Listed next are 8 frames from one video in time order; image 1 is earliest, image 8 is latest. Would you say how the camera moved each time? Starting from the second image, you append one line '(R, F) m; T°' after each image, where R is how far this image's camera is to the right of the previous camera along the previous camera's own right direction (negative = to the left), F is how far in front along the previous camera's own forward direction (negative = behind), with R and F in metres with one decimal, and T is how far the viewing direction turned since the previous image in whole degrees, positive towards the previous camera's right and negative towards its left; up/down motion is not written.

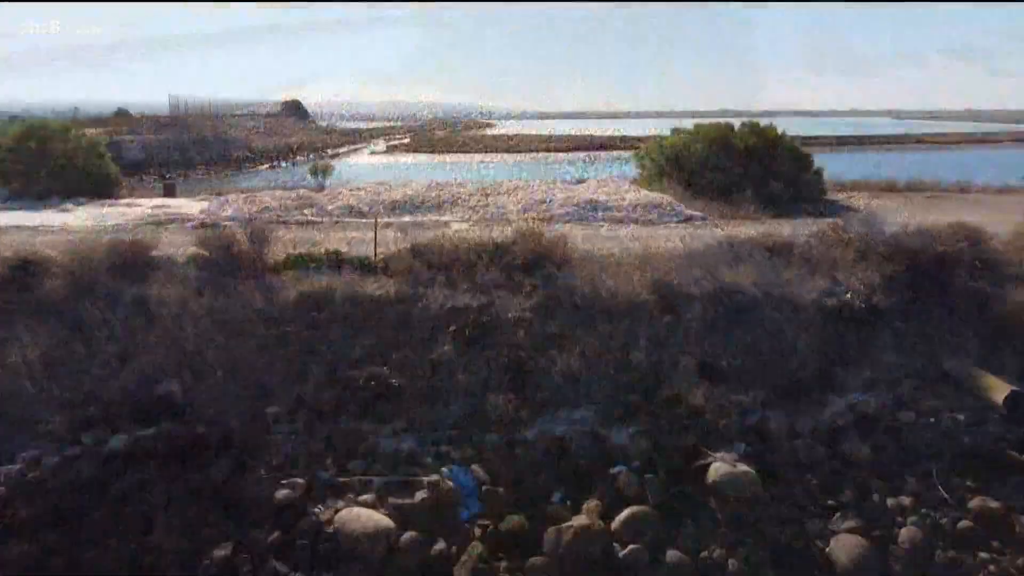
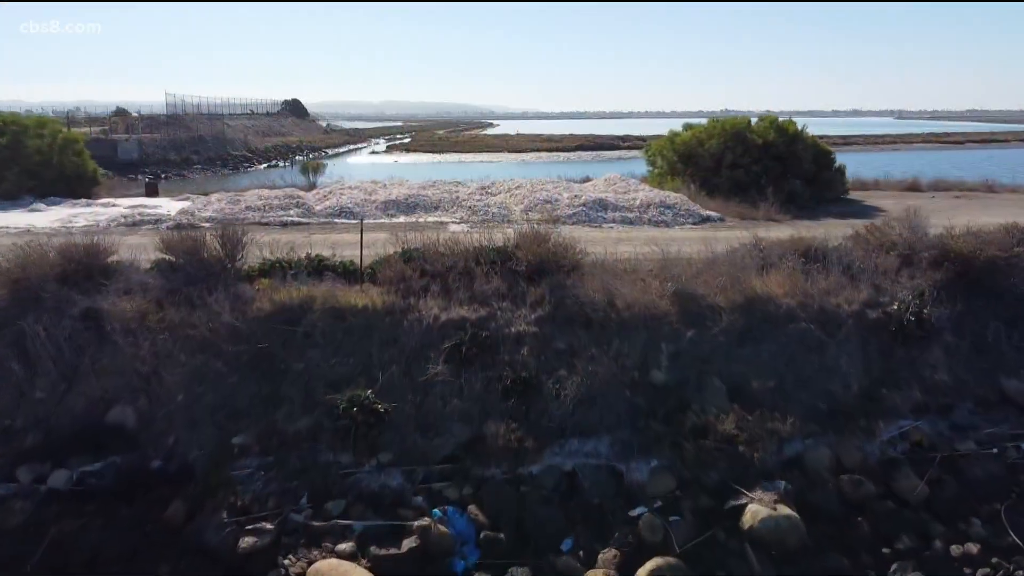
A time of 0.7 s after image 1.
(0.0, +1.5) m; 0°
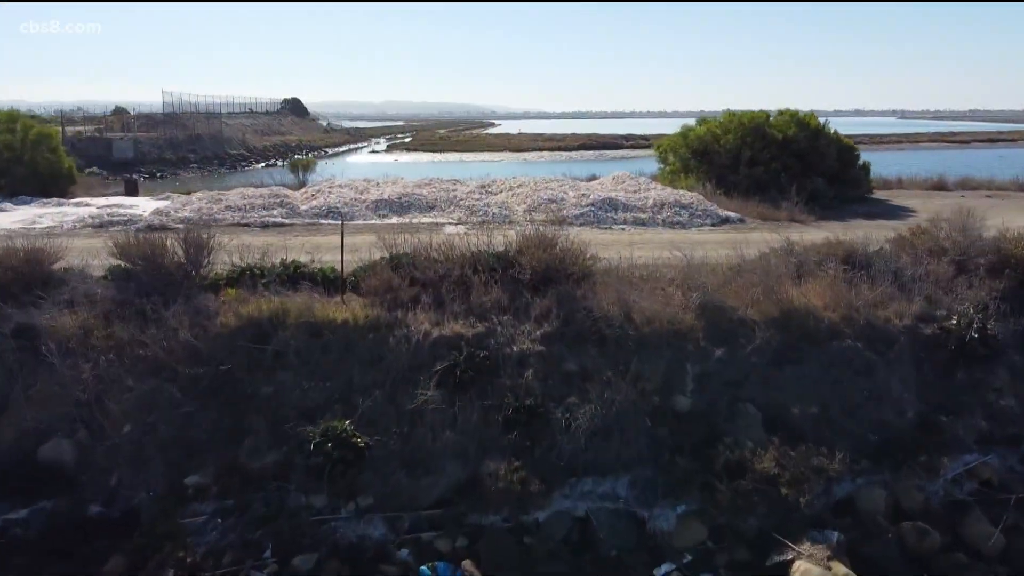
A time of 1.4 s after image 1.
(0.0, +1.5) m; 0°
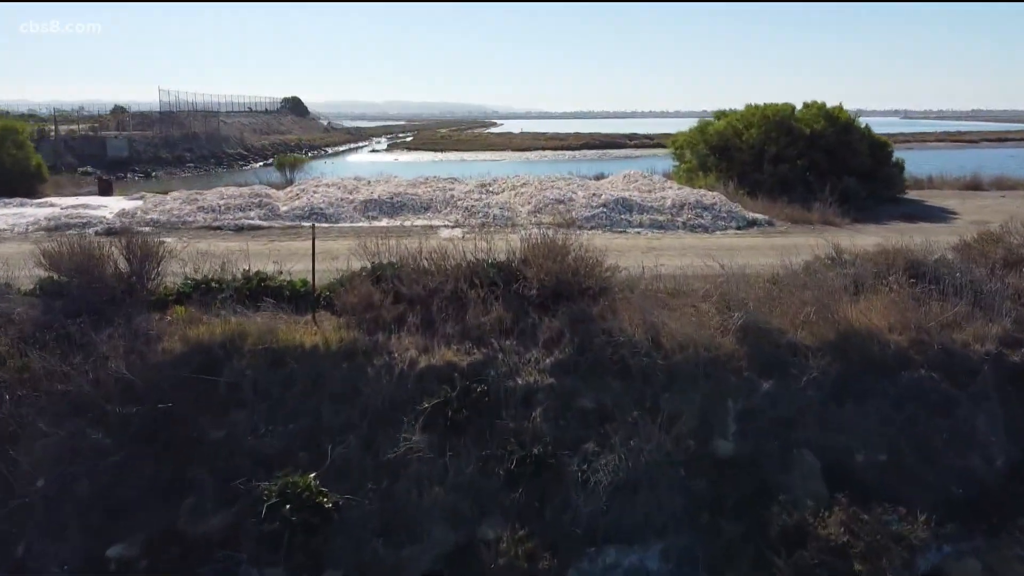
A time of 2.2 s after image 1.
(0.0, +1.7) m; 0°
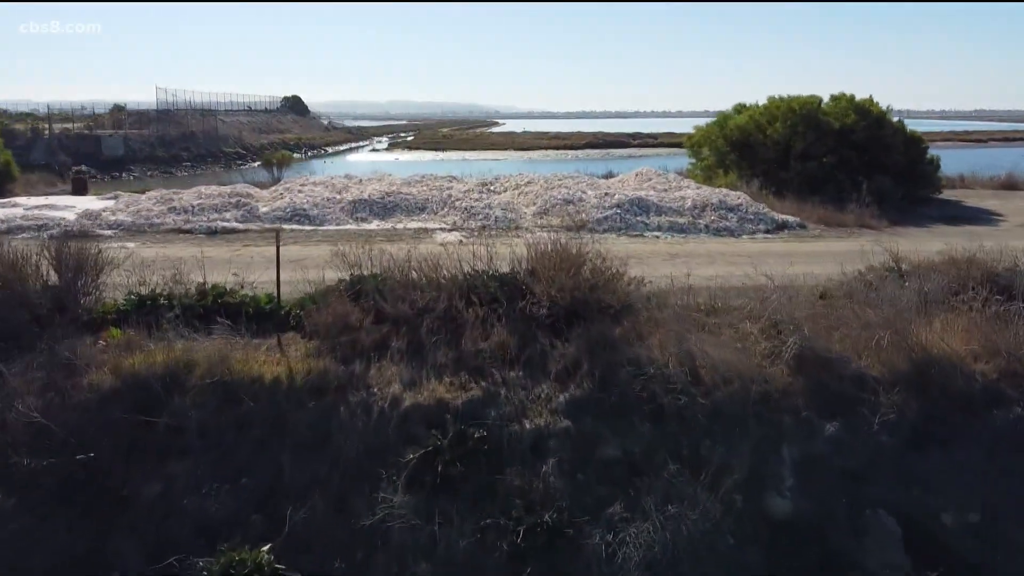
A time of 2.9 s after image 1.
(0.0, +1.5) m; 0°
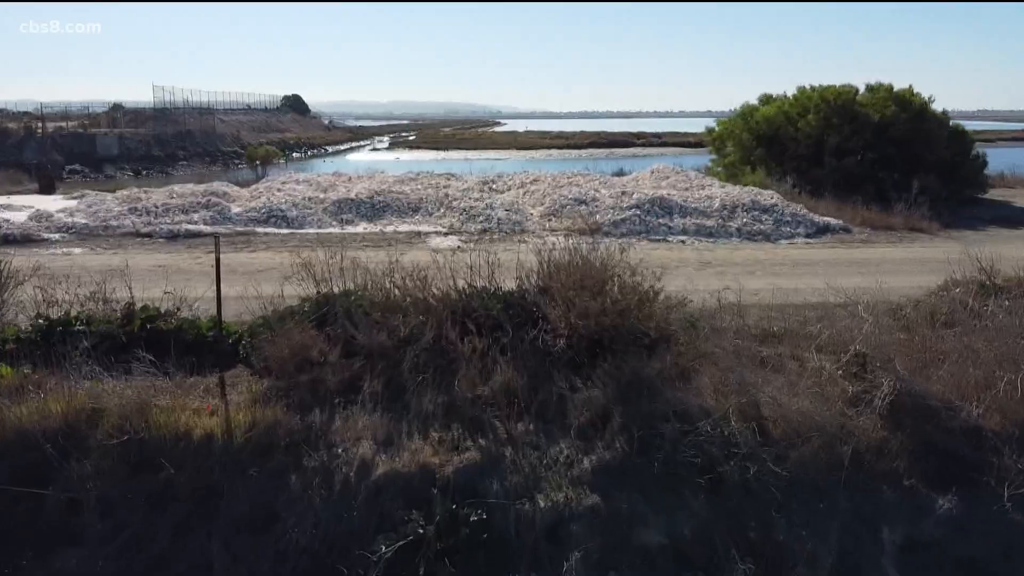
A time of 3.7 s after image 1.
(0.0, +1.6) m; 0°
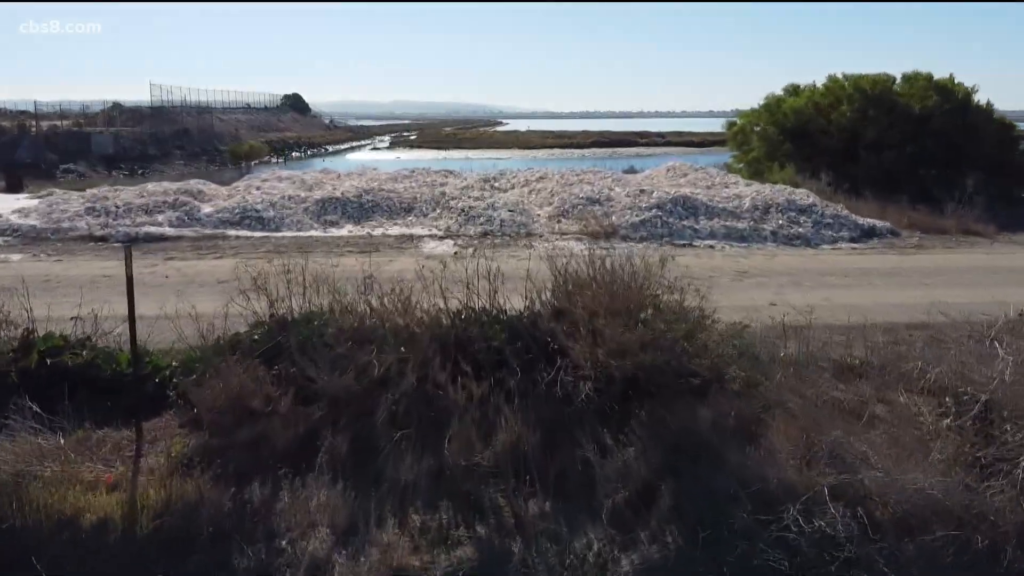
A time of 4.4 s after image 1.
(0.0, +1.4) m; 0°
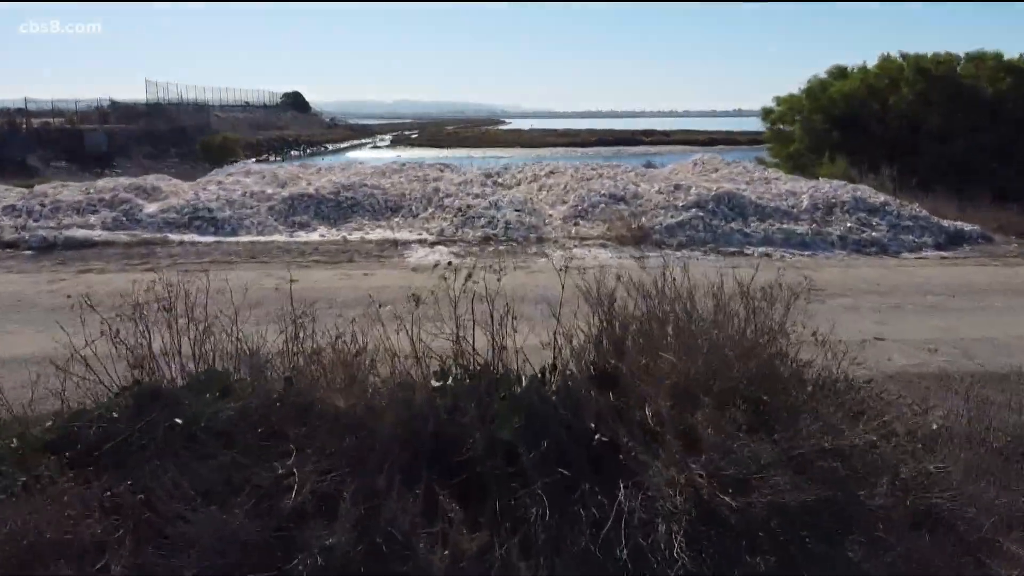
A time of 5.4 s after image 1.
(-0.1, +1.9) m; 0°
